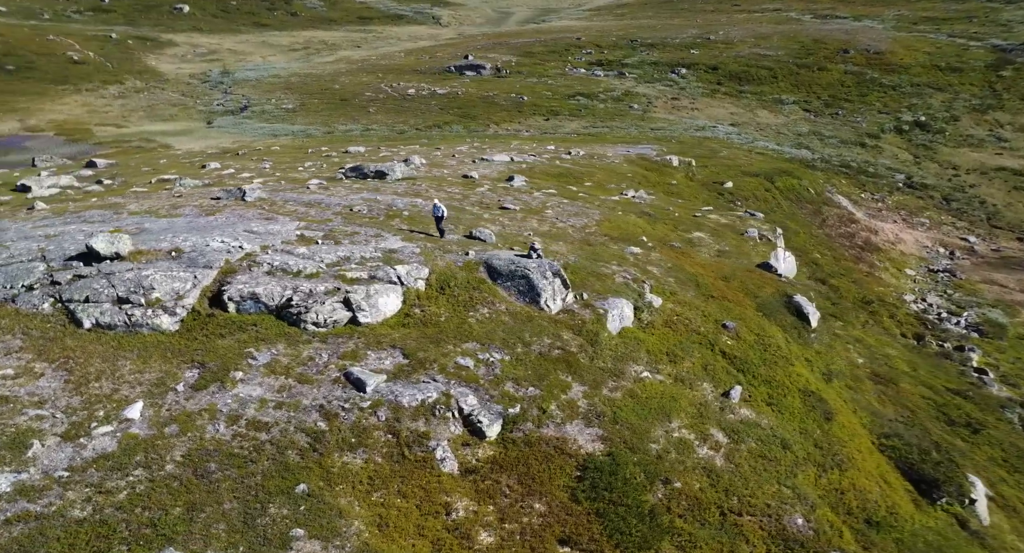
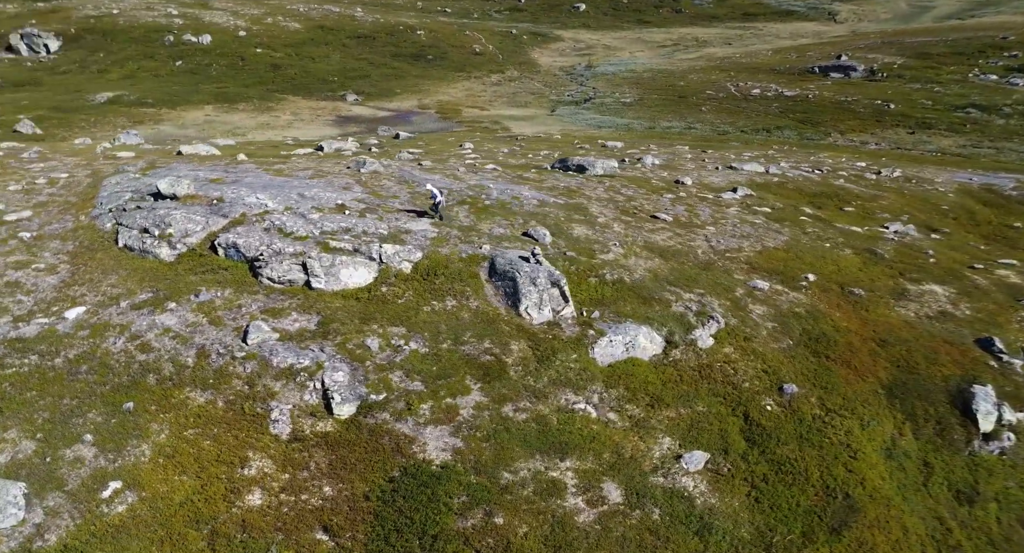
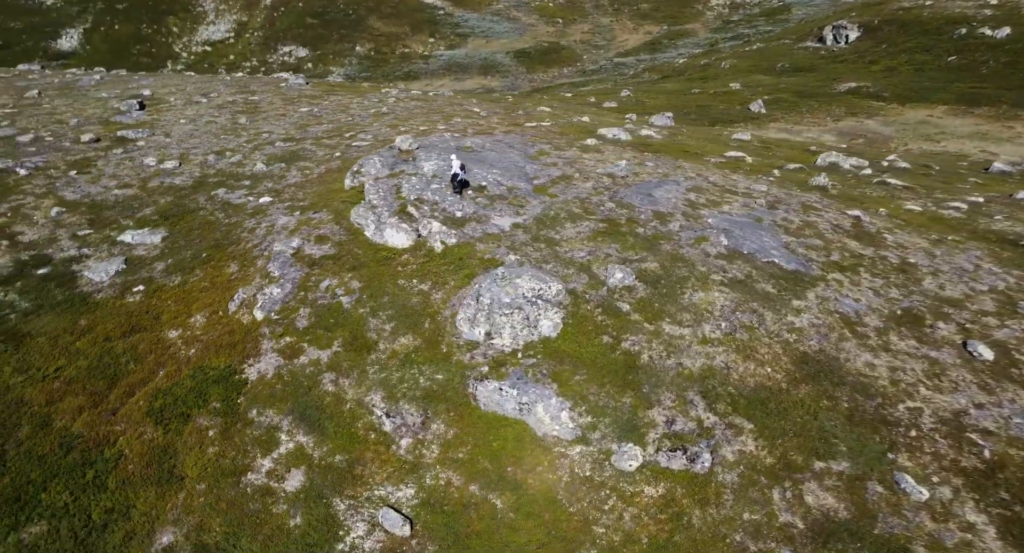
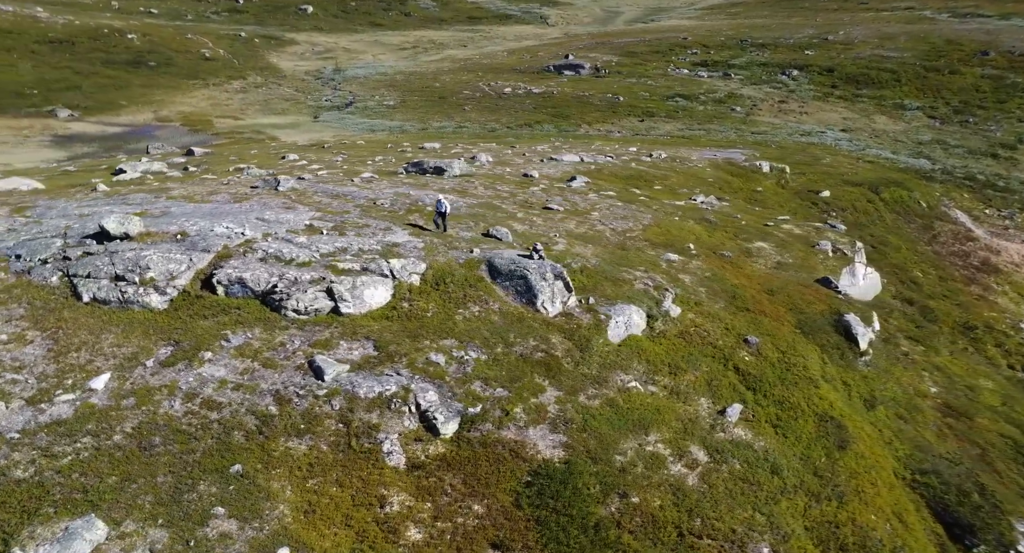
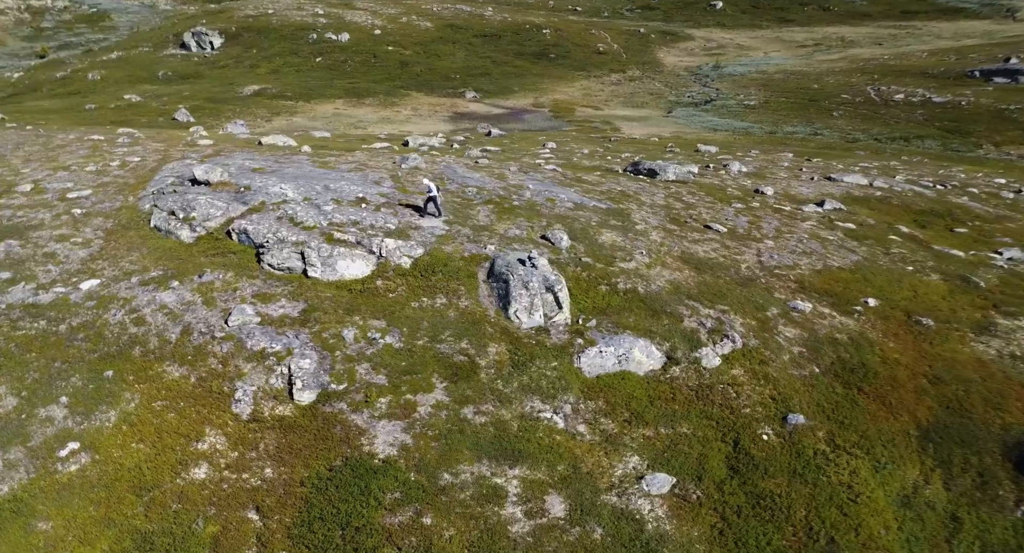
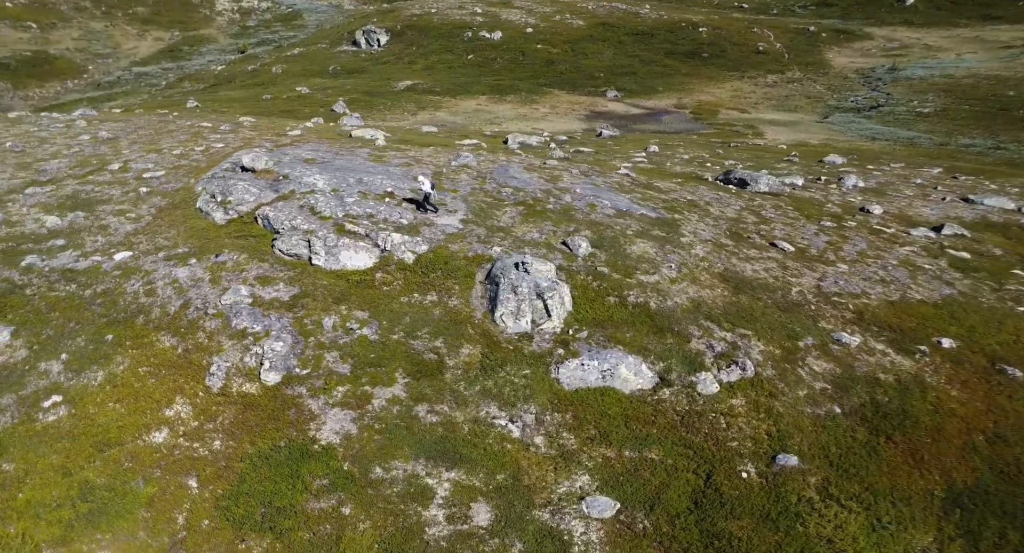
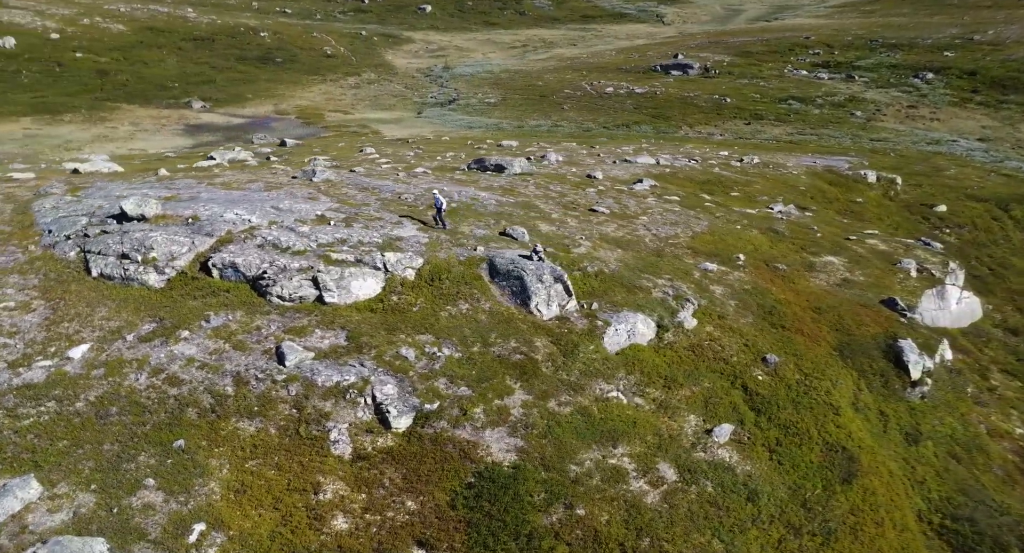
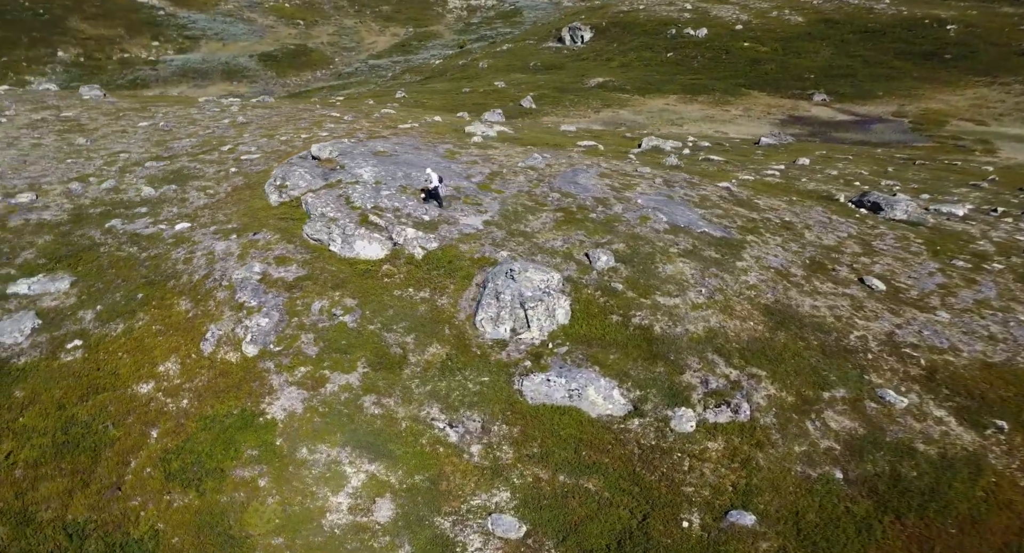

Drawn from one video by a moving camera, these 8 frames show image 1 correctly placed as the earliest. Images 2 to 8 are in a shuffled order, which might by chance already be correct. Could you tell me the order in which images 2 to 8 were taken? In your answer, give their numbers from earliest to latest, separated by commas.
4, 7, 2, 5, 6, 8, 3
